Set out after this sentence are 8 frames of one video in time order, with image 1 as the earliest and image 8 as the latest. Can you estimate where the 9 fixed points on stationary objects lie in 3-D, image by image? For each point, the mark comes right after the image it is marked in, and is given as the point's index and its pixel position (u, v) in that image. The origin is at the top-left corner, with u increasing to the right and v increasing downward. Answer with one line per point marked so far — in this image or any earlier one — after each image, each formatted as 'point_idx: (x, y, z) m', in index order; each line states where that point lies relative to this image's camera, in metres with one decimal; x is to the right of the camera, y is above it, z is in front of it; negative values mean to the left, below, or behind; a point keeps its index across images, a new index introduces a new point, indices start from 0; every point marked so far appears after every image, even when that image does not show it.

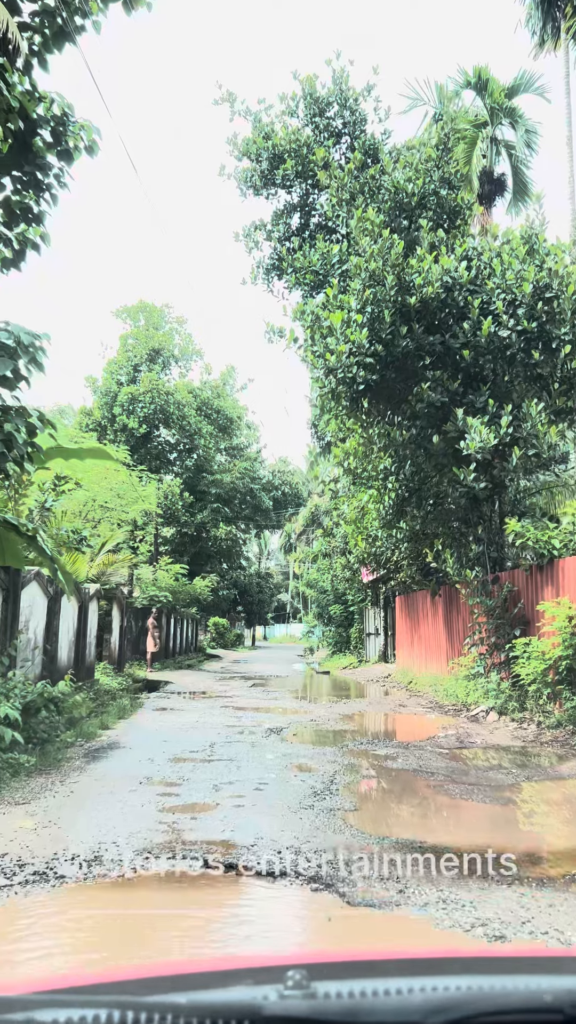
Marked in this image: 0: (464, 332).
0: (+1.7, +1.8, +8.5) m
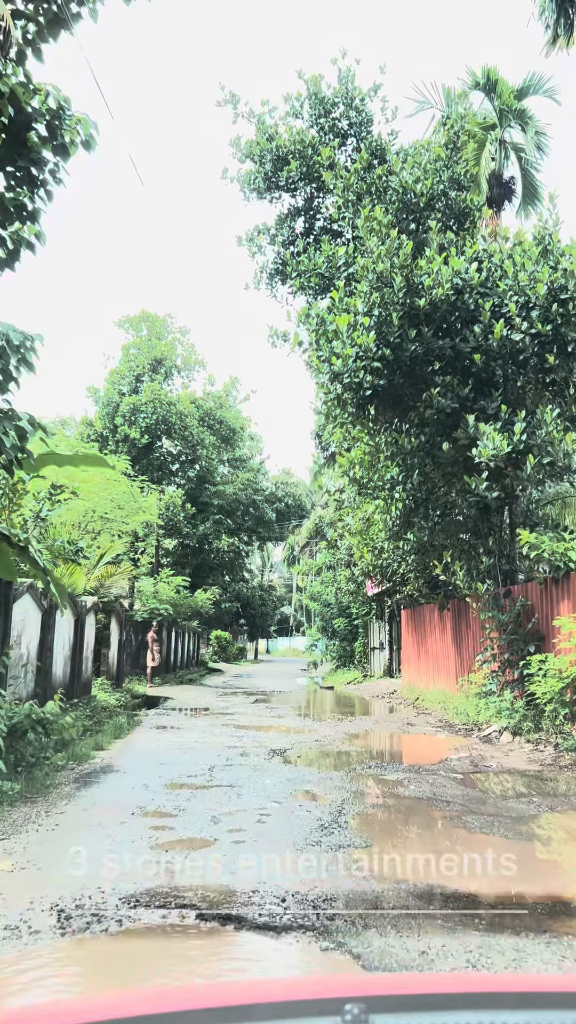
0: (+1.8, +1.7, +8.2) m
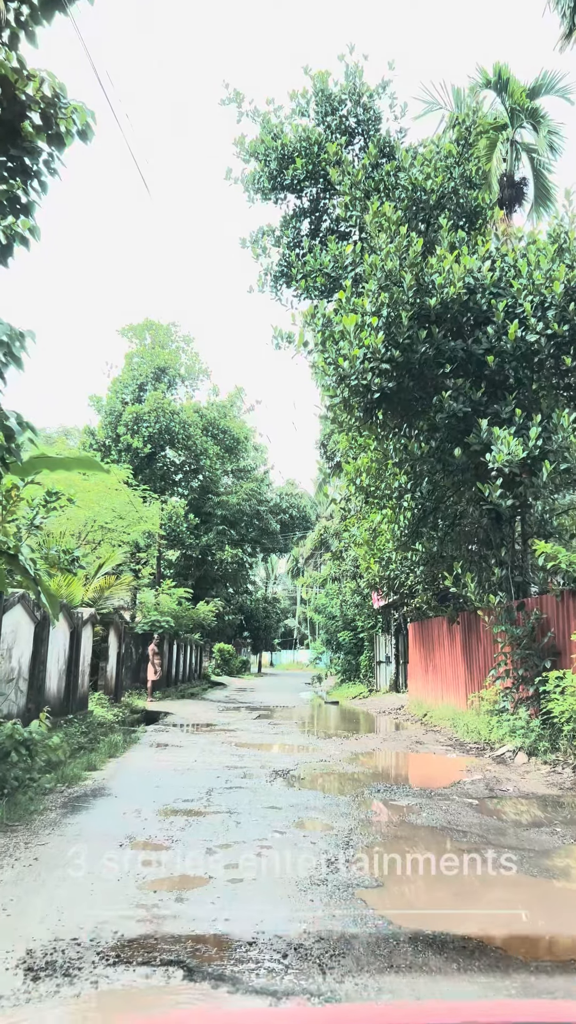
0: (+1.8, +1.6, +7.9) m
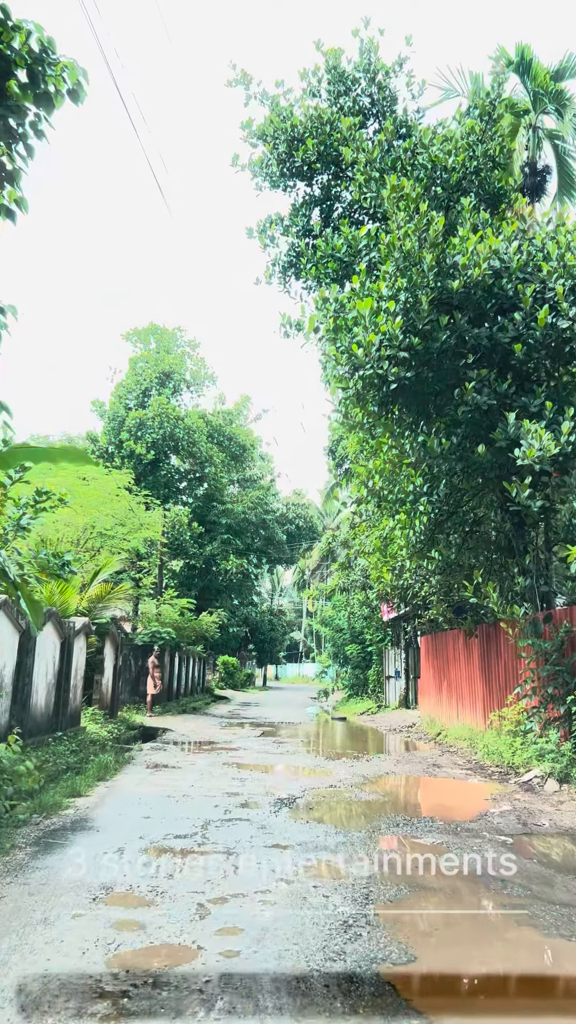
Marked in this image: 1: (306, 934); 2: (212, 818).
0: (+1.9, +1.6, +7.2) m
1: (+0.1, -1.4, +3.0) m
2: (-0.5, -1.8, +5.2) m
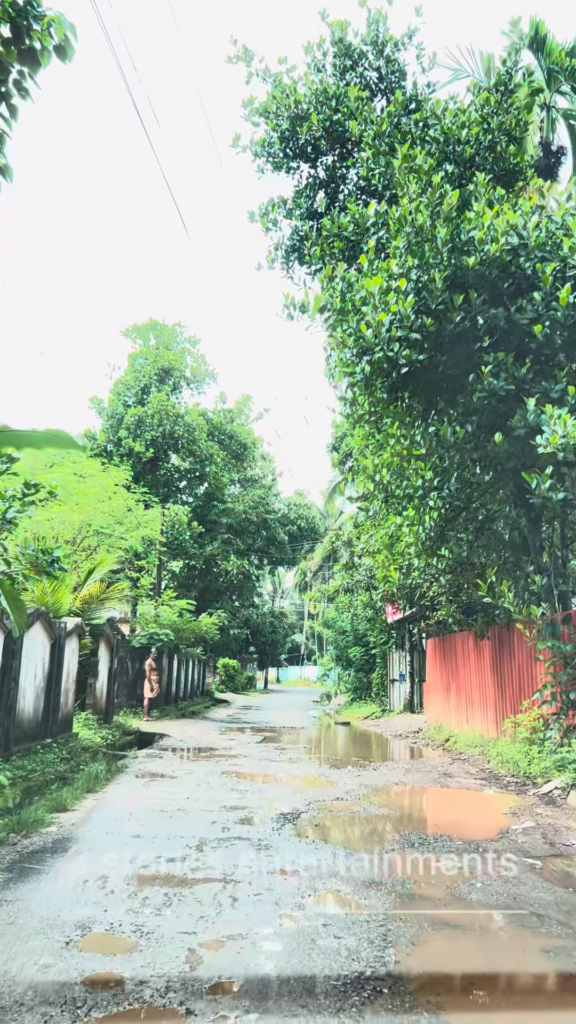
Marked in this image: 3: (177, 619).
0: (+1.9, +1.6, +6.8) m
1: (+0.1, -1.4, +2.5) m
2: (-0.4, -1.8, +4.8) m
3: (-2.2, -2.1, +17.1) m
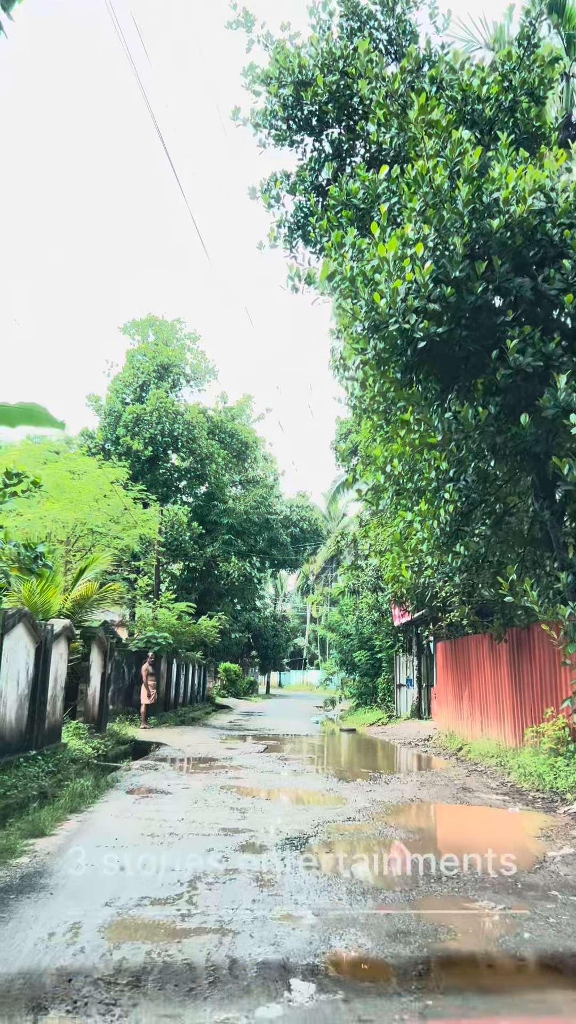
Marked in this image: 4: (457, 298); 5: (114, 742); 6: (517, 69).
0: (+1.9, +1.7, +6.1) m
1: (+0.1, -1.3, +1.9) m
2: (-0.4, -1.7, +4.1) m
3: (-2.1, -2.1, +16.4) m
4: (+1.2, +1.5, +6.2) m
5: (-2.0, -2.6, +10.1) m
6: (+1.9, +3.6, +7.2) m
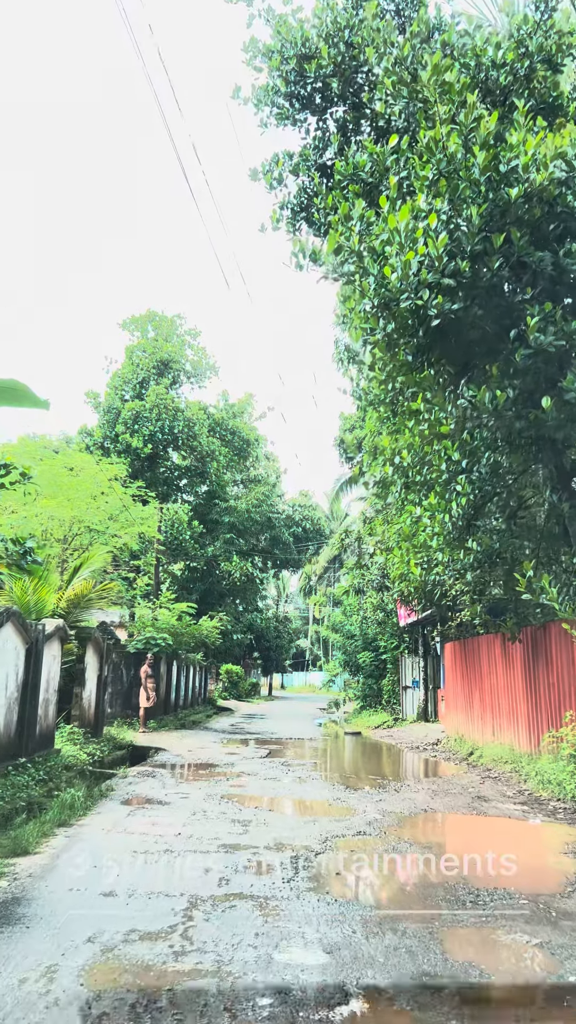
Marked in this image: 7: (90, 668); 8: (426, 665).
0: (+2.0, +1.7, +5.7) m
1: (+0.1, -1.2, +1.5) m
2: (-0.4, -1.6, +3.7) m
3: (-2.1, -2.0, +16.0) m
4: (+1.2, +1.6, +5.7) m
5: (-2.0, -2.6, +9.7) m
6: (+1.9, +3.7, +6.7) m
7: (-2.2, -1.8, +9.9) m
8: (+2.5, -2.8, +16.0) m
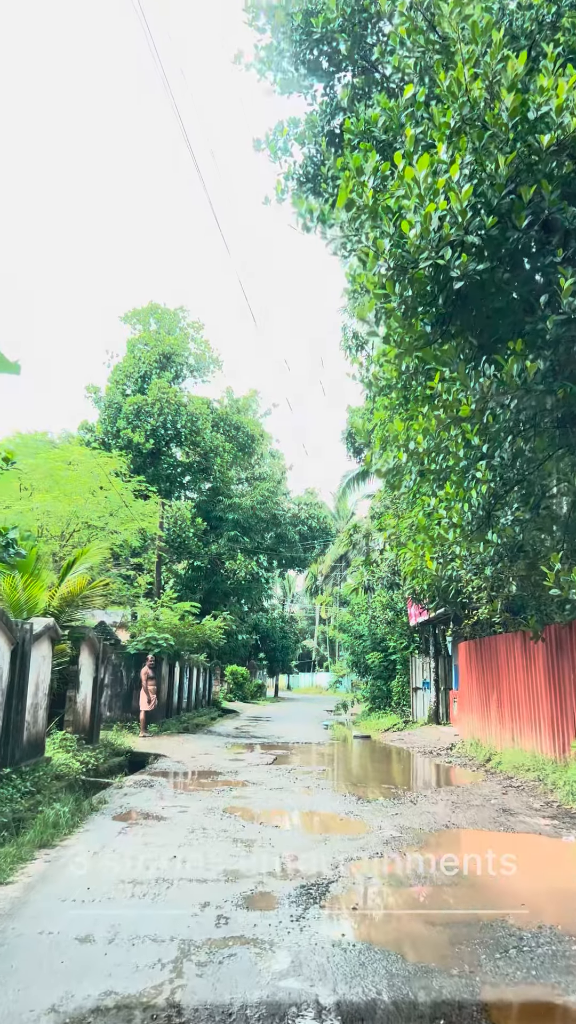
0: (+2.0, +1.8, +5.2) m
1: (+0.1, -1.1, +0.9) m
2: (-0.3, -1.5, +3.2) m
3: (-1.9, -1.9, +15.5) m
4: (+1.2, +1.6, +5.2) m
5: (-1.9, -2.5, +9.1) m
6: (+1.9, +3.8, +6.2) m
7: (-2.2, -1.7, +9.4) m
8: (+2.6, -2.7, +15.4) m
